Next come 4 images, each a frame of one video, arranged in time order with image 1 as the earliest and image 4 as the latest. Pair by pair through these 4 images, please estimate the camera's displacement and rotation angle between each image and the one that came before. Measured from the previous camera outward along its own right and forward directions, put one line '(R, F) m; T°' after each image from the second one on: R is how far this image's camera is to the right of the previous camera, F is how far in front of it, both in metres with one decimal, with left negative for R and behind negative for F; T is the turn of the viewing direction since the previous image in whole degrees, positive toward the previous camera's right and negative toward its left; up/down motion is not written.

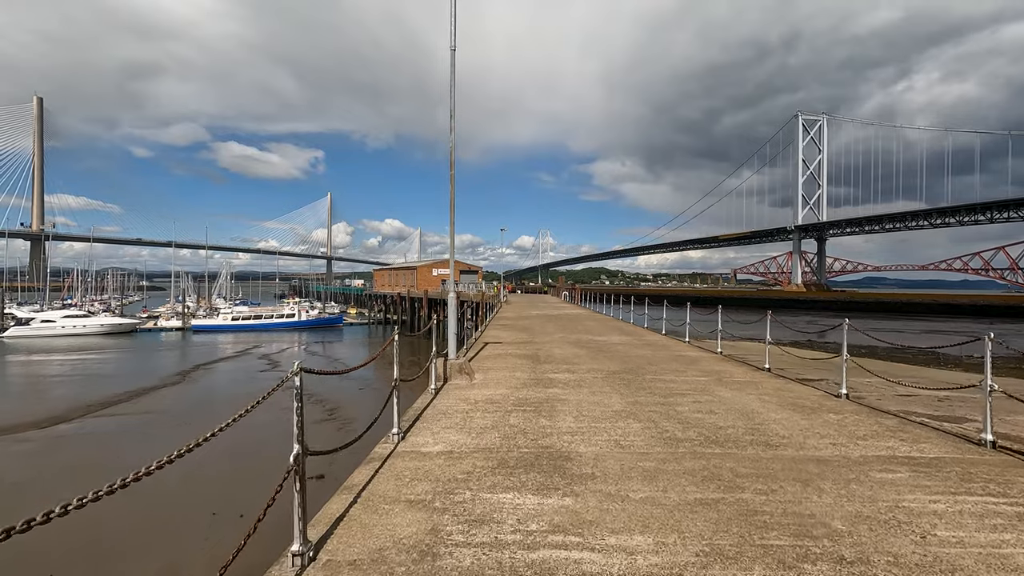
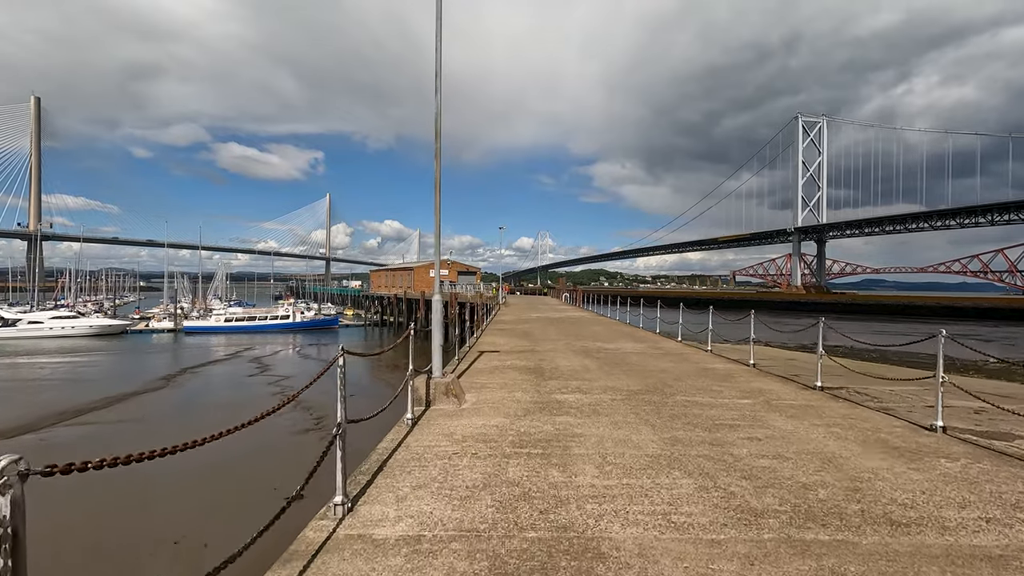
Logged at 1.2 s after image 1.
(0.0, +1.2) m; 0°
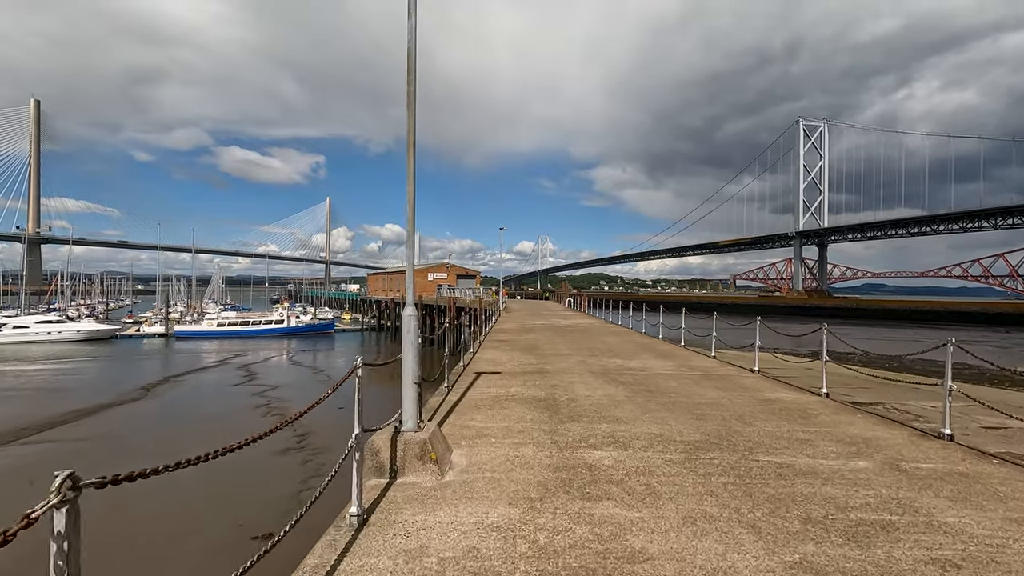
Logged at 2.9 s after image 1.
(-0.1, +1.6) m; 0°
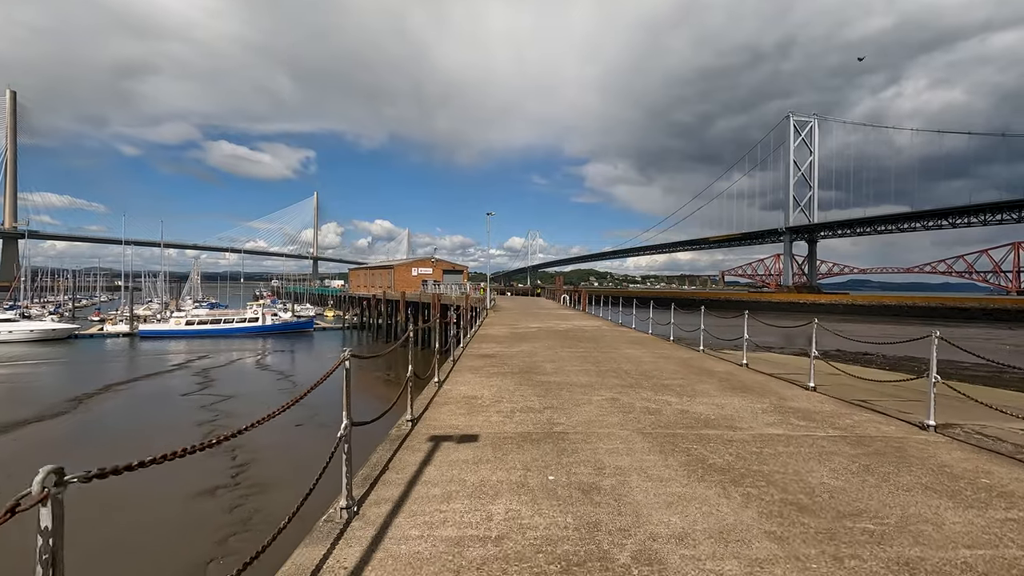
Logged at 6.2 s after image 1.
(0.0, +3.3) m; +1°
